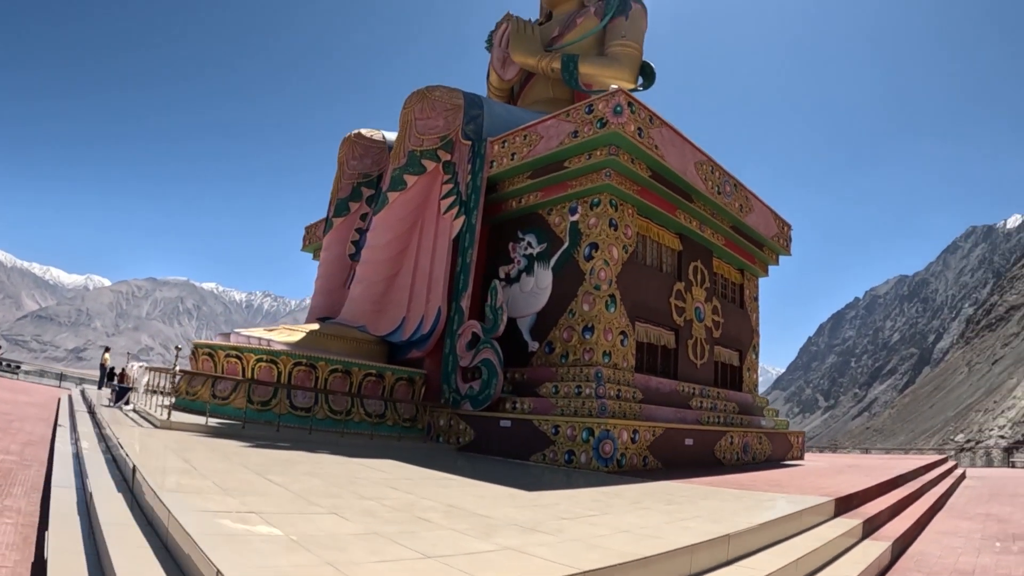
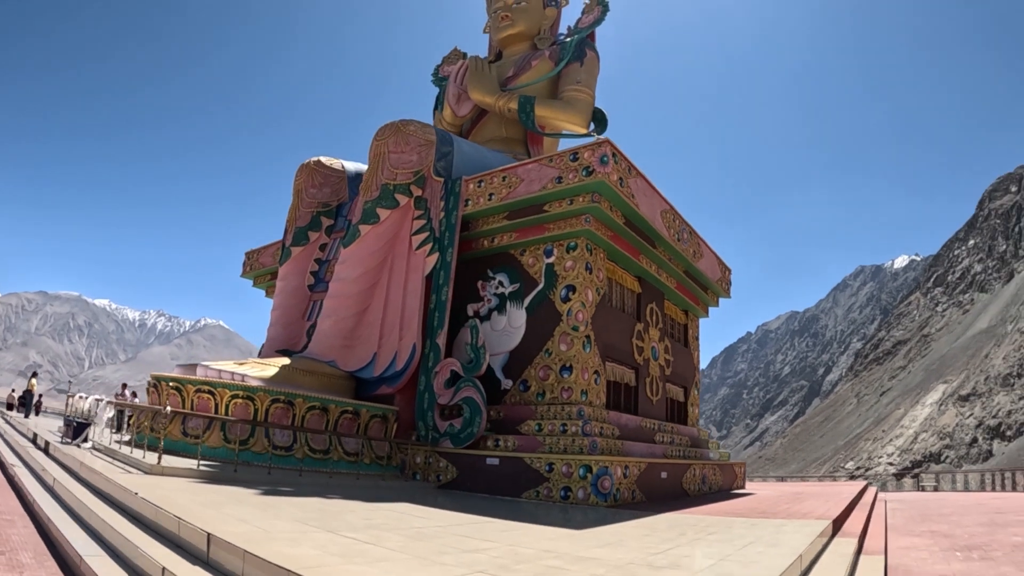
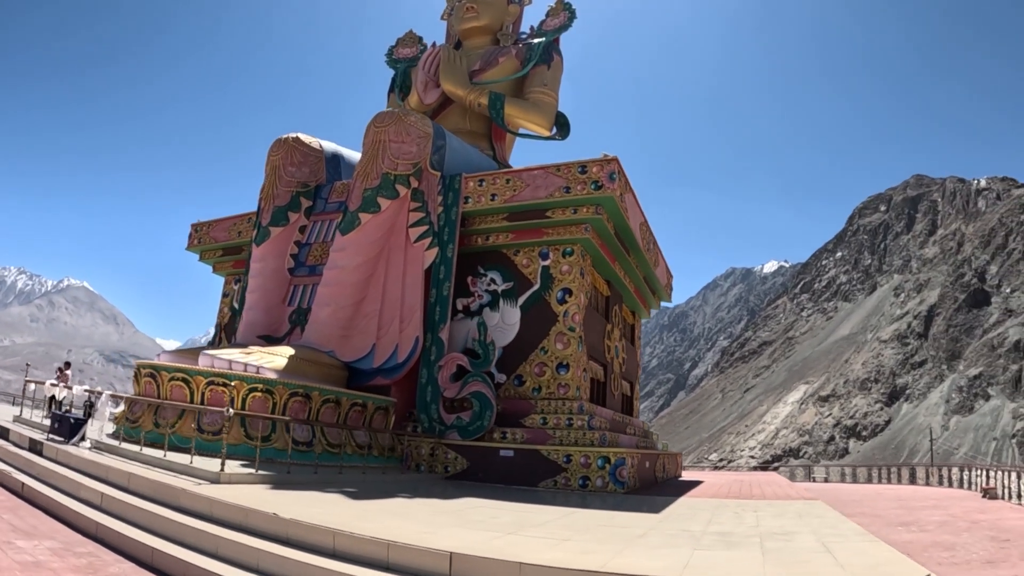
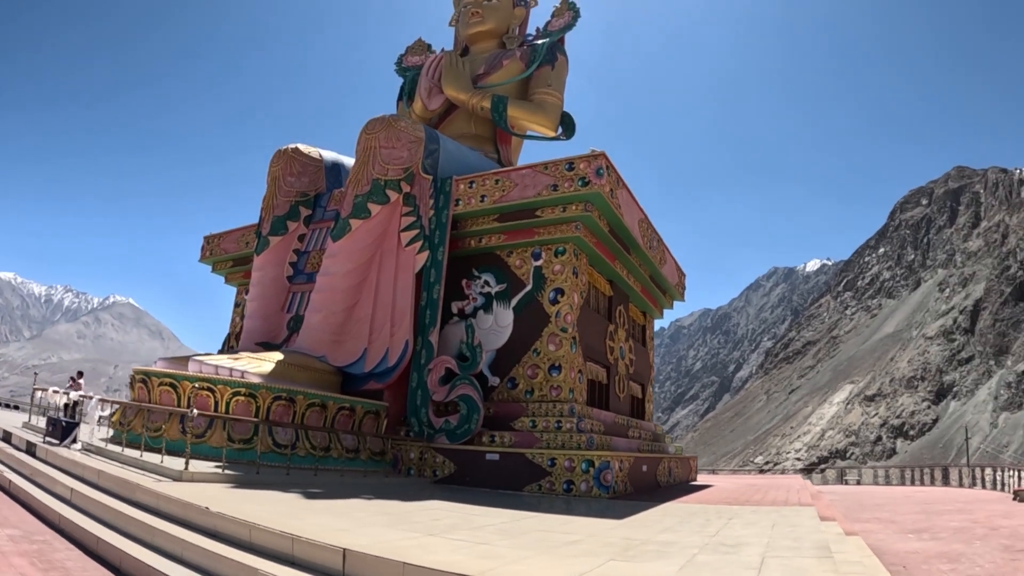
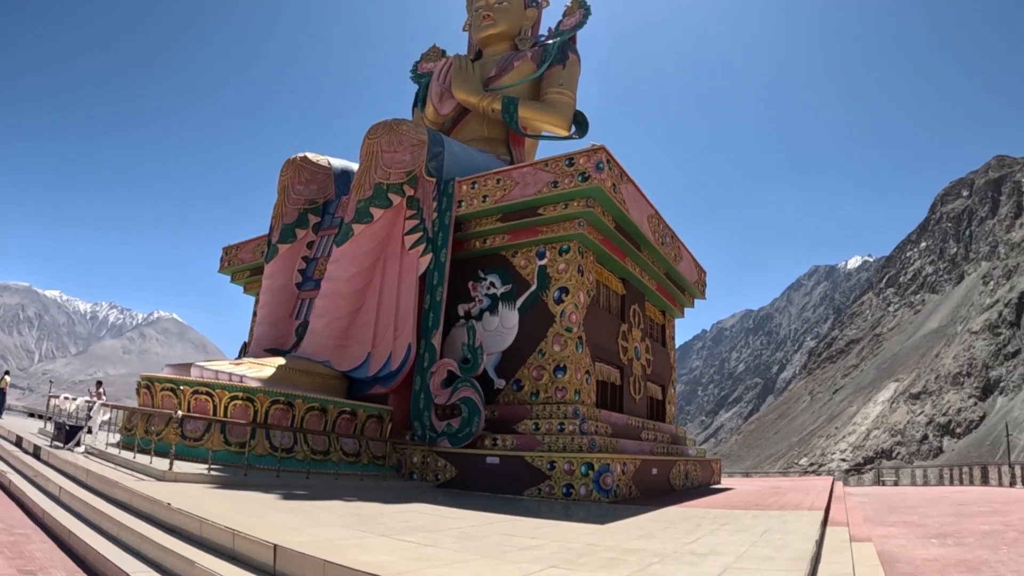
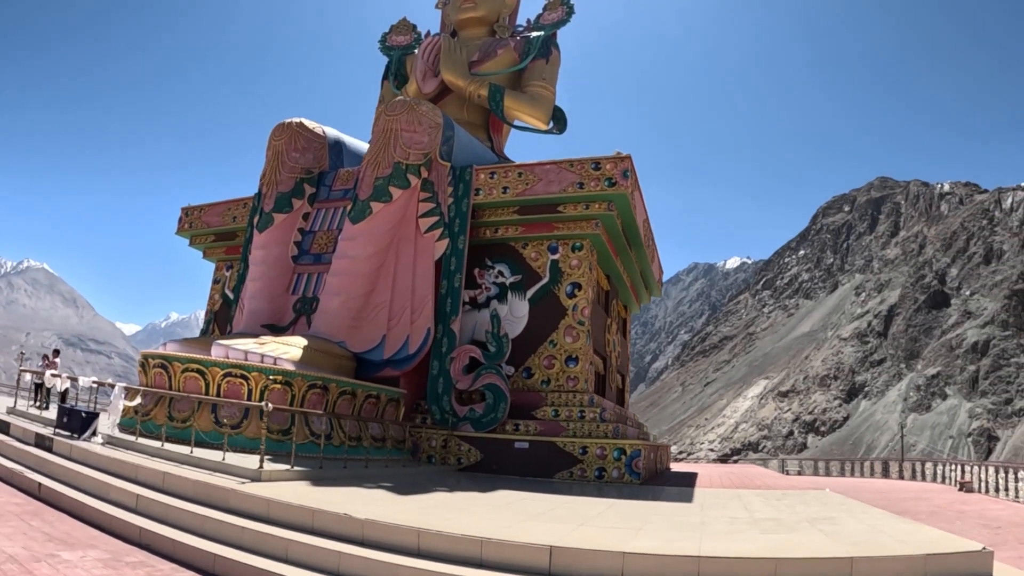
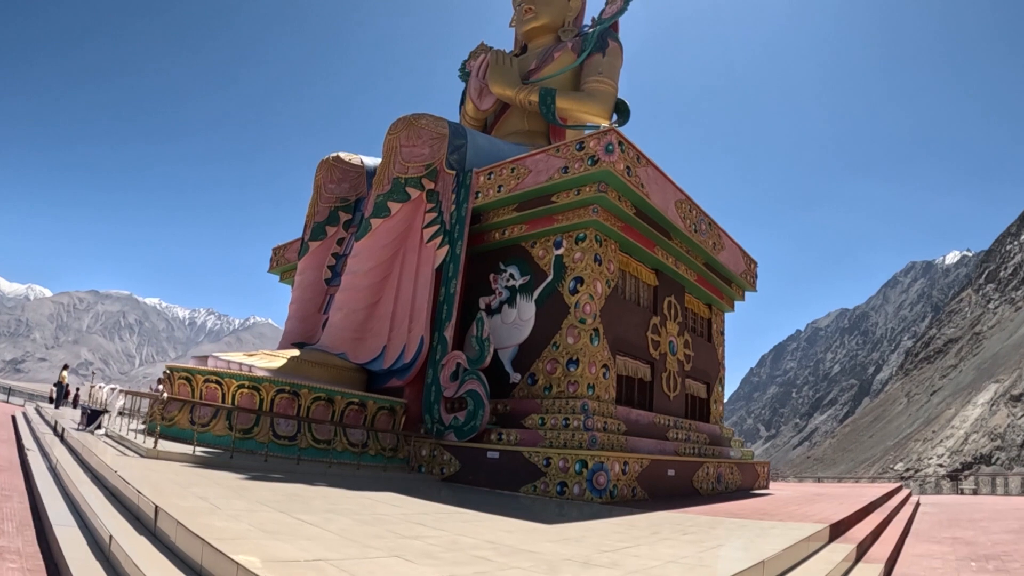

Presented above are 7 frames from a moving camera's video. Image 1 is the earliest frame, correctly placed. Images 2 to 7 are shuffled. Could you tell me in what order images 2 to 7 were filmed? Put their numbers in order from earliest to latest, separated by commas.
7, 2, 5, 4, 3, 6
